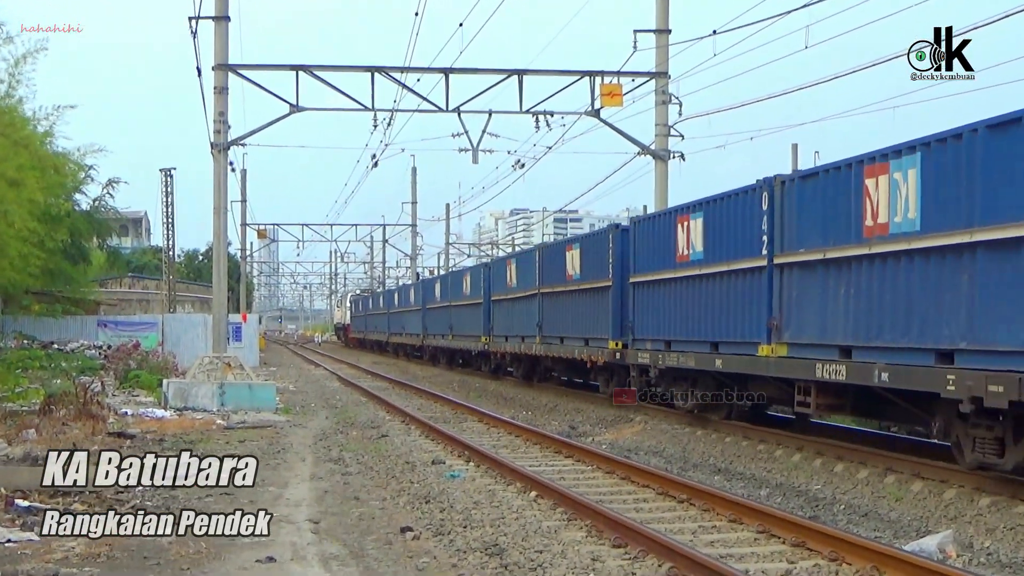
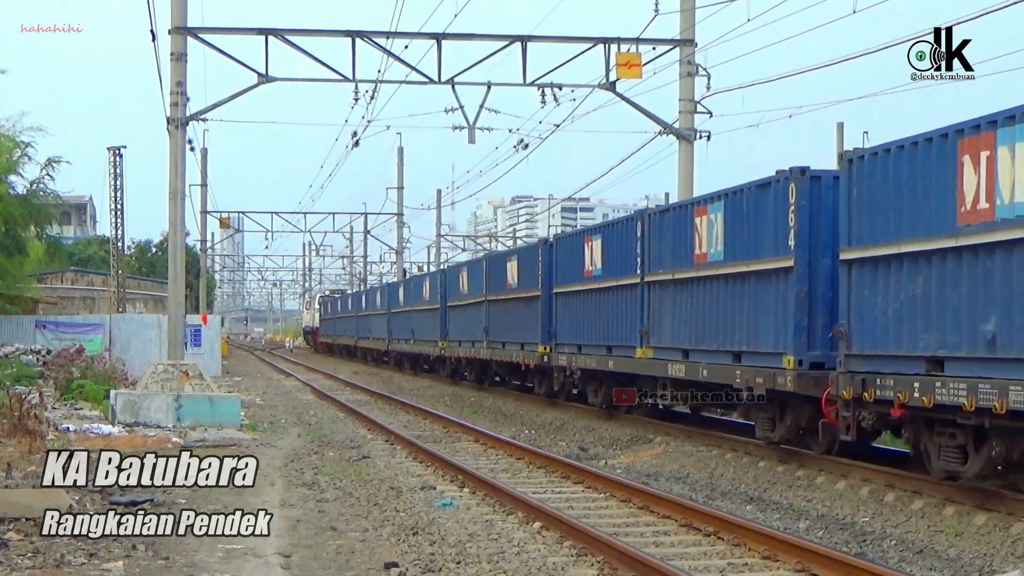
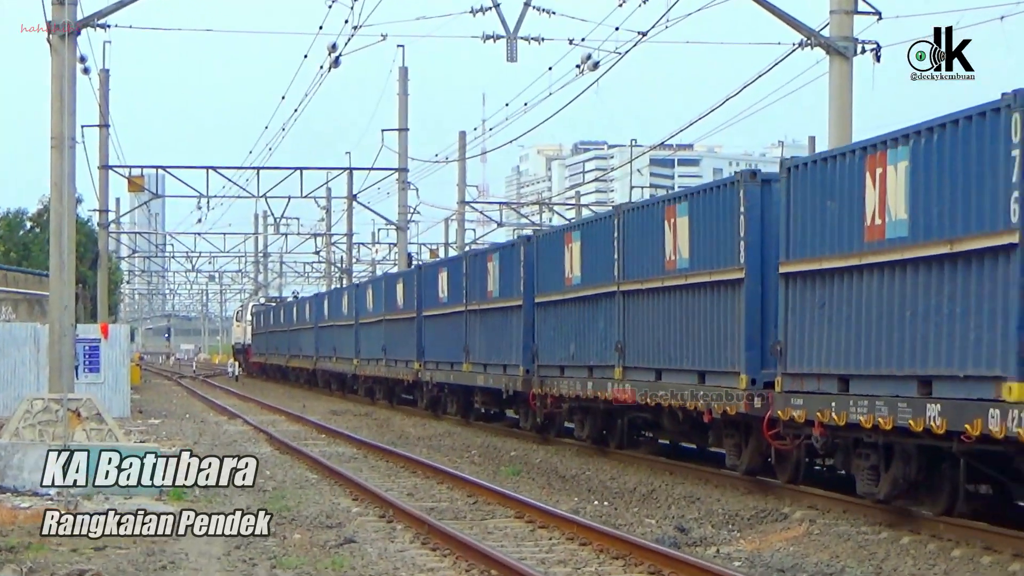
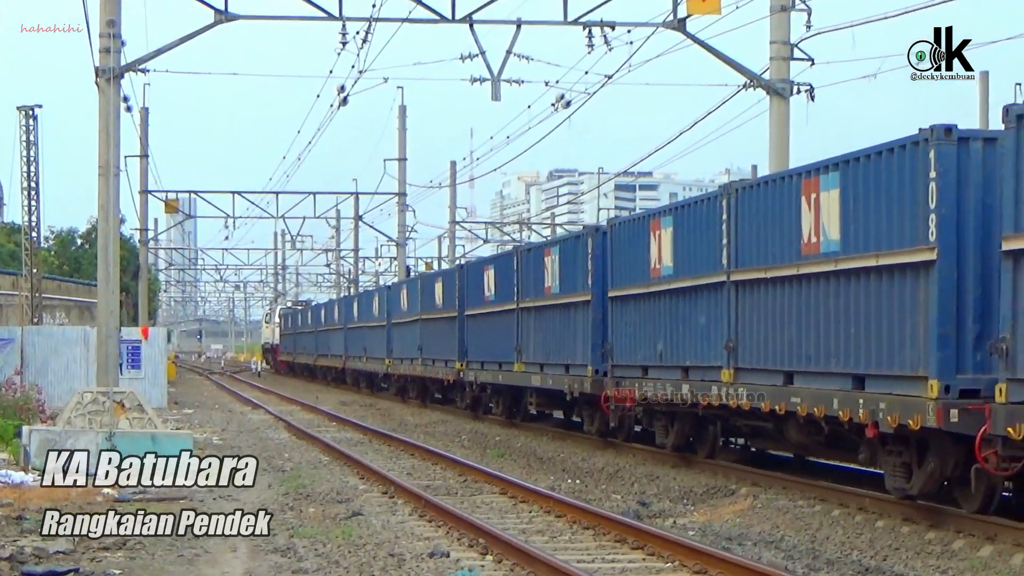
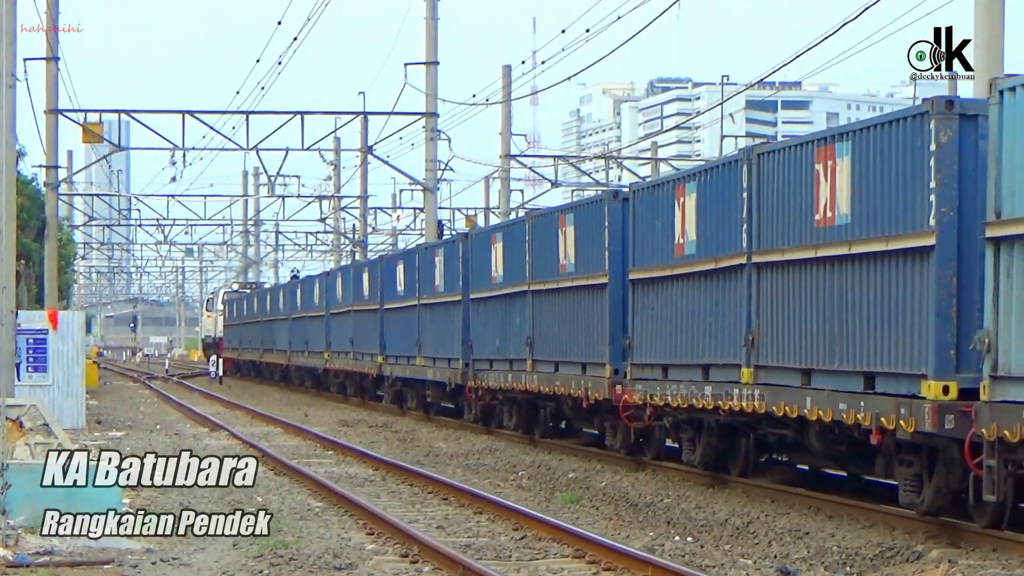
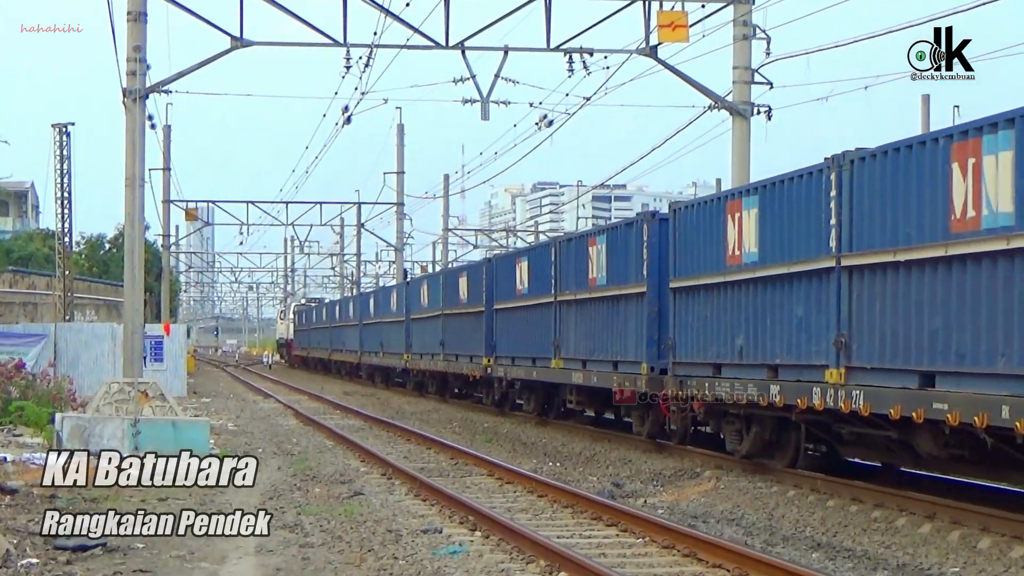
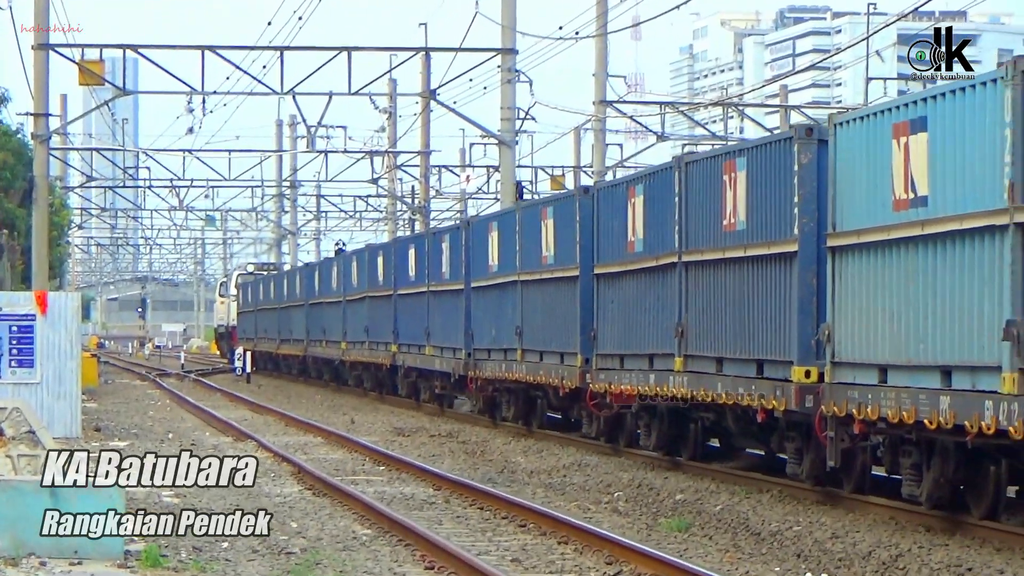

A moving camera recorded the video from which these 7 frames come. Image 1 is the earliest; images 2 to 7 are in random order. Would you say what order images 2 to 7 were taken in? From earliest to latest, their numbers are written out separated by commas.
2, 6, 4, 3, 5, 7
